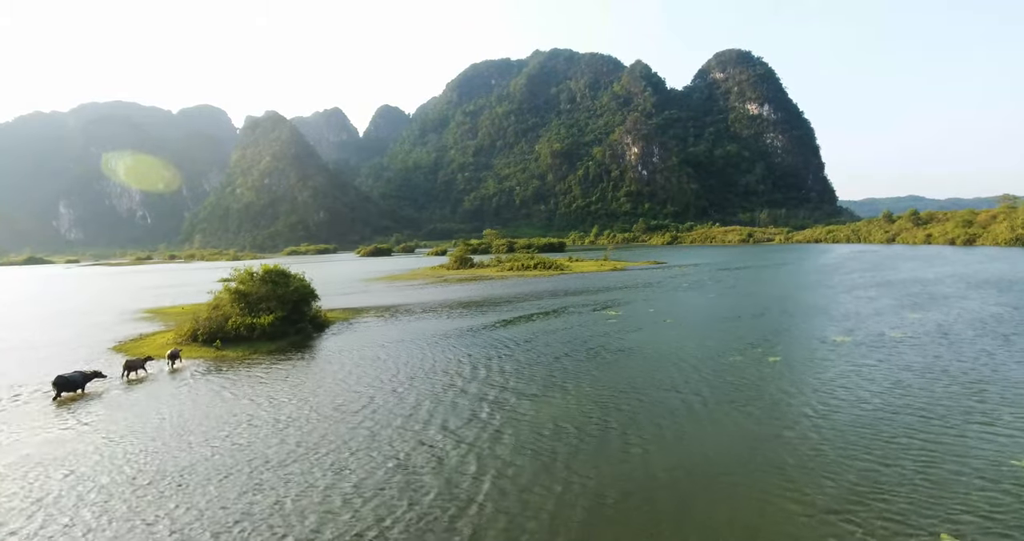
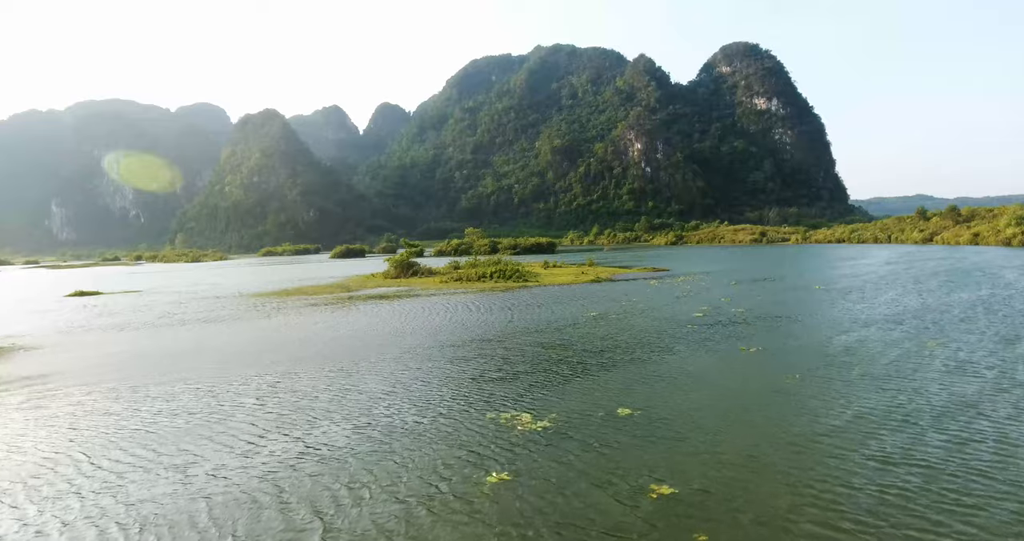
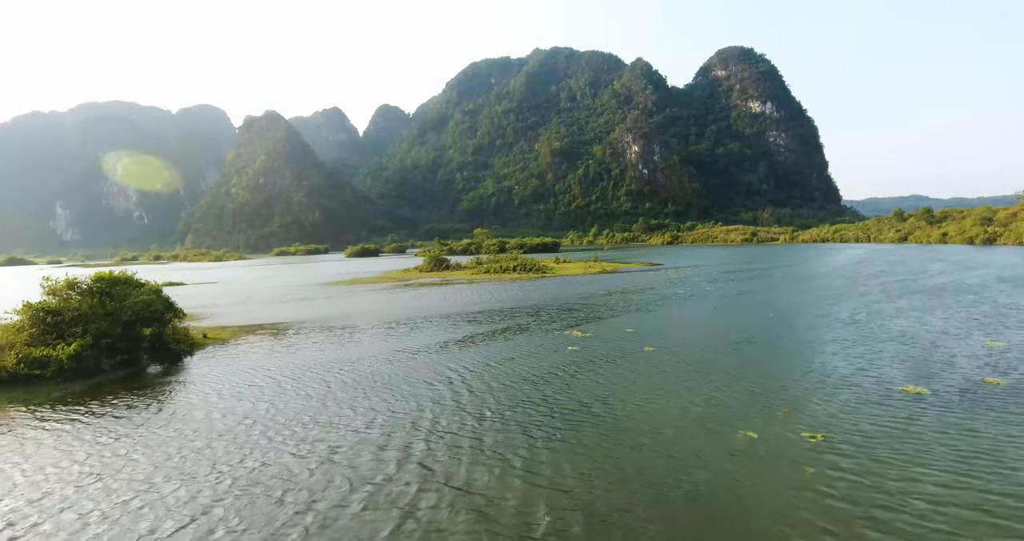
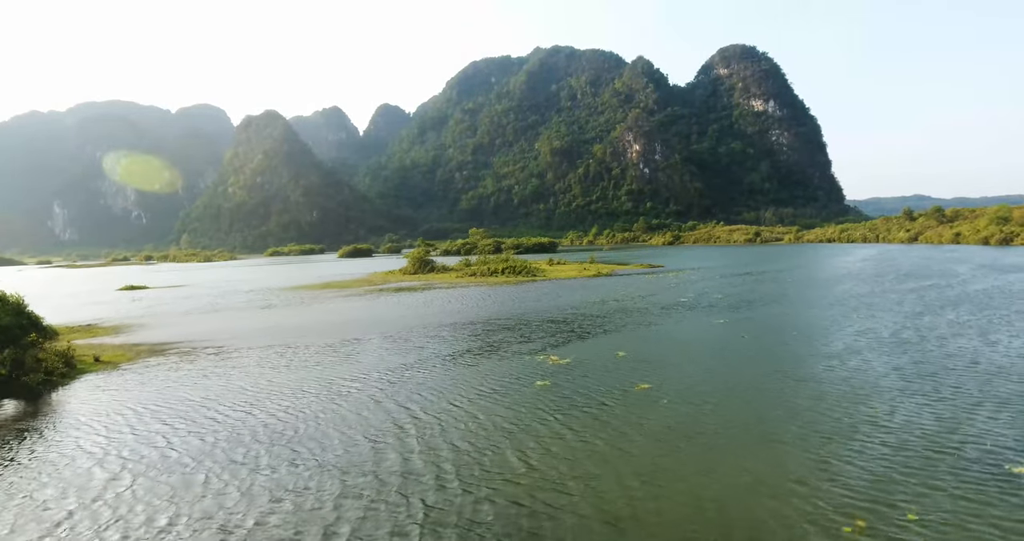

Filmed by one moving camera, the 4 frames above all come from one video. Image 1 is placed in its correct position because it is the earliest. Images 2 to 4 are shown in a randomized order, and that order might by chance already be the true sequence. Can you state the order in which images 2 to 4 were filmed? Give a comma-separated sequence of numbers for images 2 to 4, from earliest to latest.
3, 4, 2
